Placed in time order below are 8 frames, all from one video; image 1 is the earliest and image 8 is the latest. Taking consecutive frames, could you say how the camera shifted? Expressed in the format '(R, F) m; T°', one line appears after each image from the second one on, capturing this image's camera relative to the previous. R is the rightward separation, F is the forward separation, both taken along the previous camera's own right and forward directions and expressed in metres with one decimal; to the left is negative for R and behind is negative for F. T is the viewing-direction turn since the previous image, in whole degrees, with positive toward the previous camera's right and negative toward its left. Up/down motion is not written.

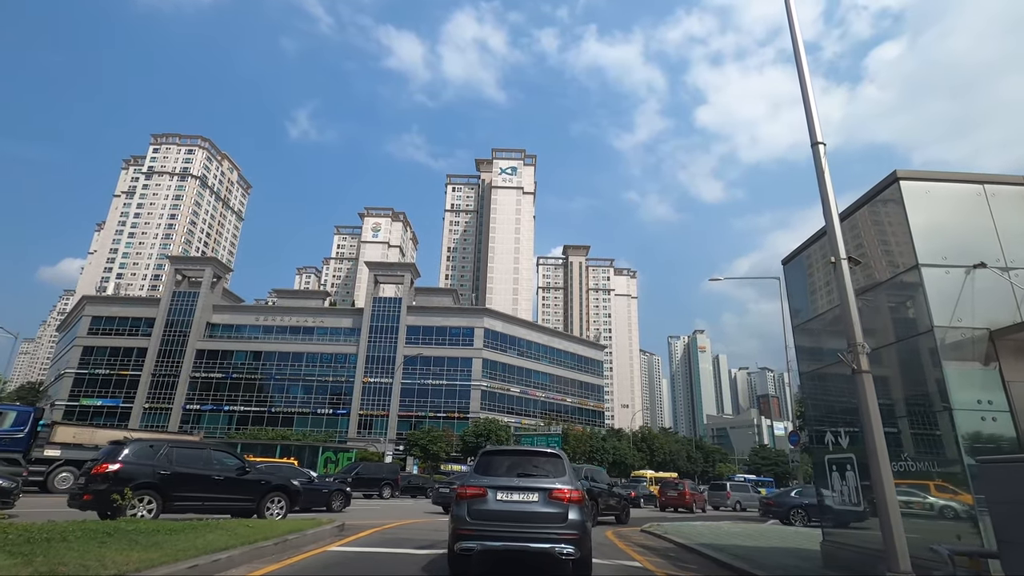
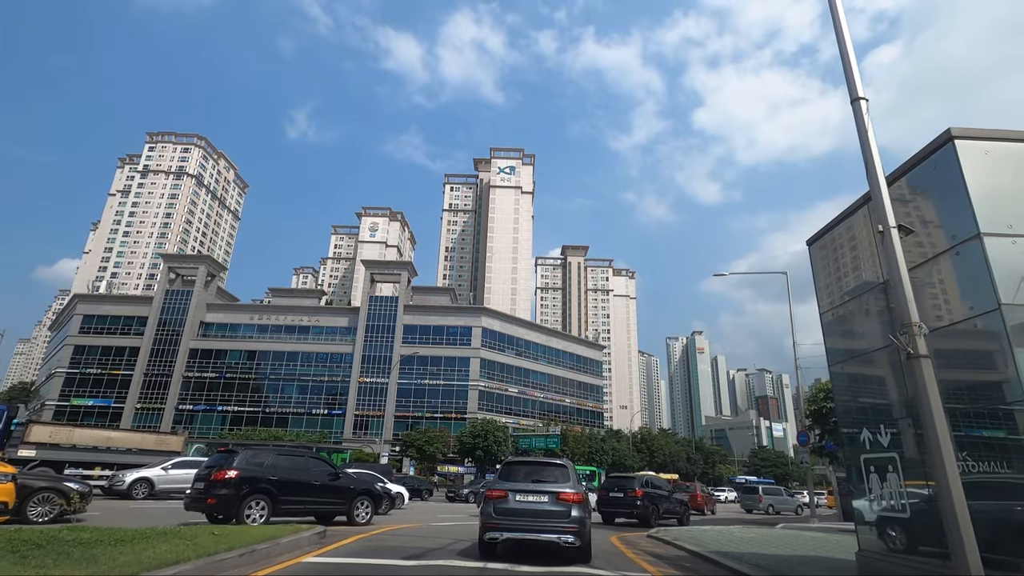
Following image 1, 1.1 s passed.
(0.0, +0.8) m; 0°
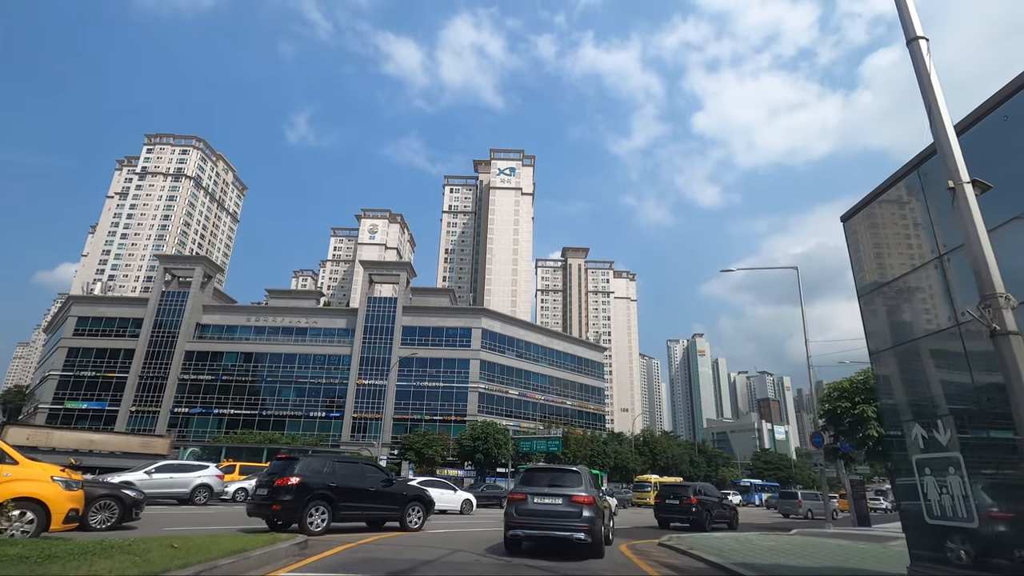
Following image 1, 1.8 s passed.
(0.0, +0.8) m; 0°
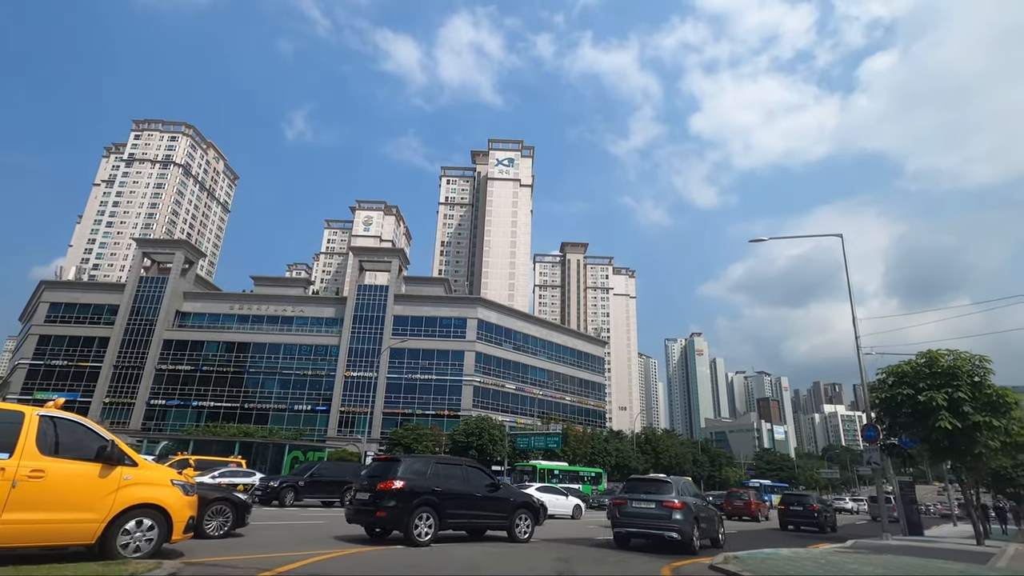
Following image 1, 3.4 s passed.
(0.0, +3.1) m; 0°
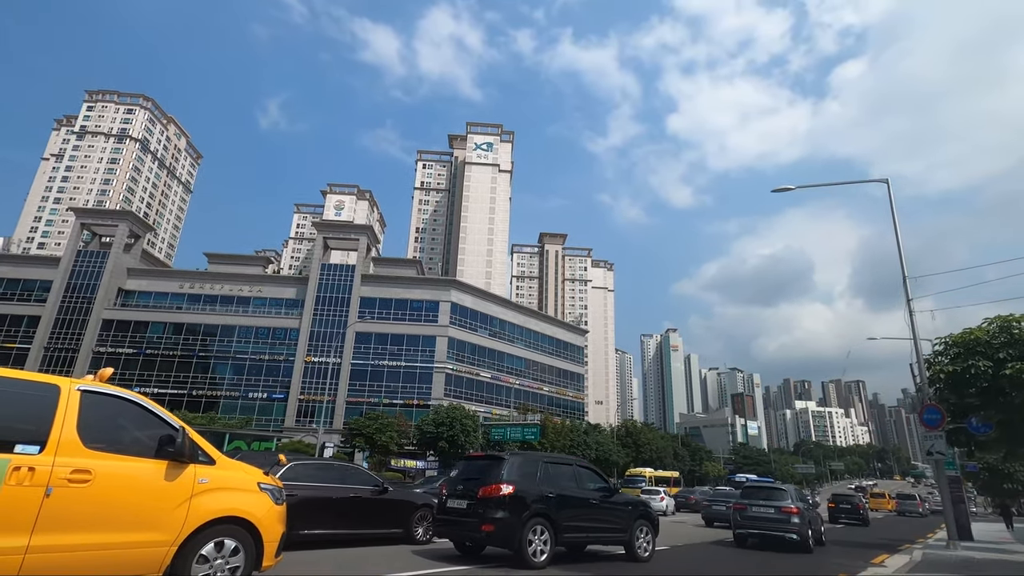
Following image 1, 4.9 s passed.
(0.0, +3.7) m; +2°
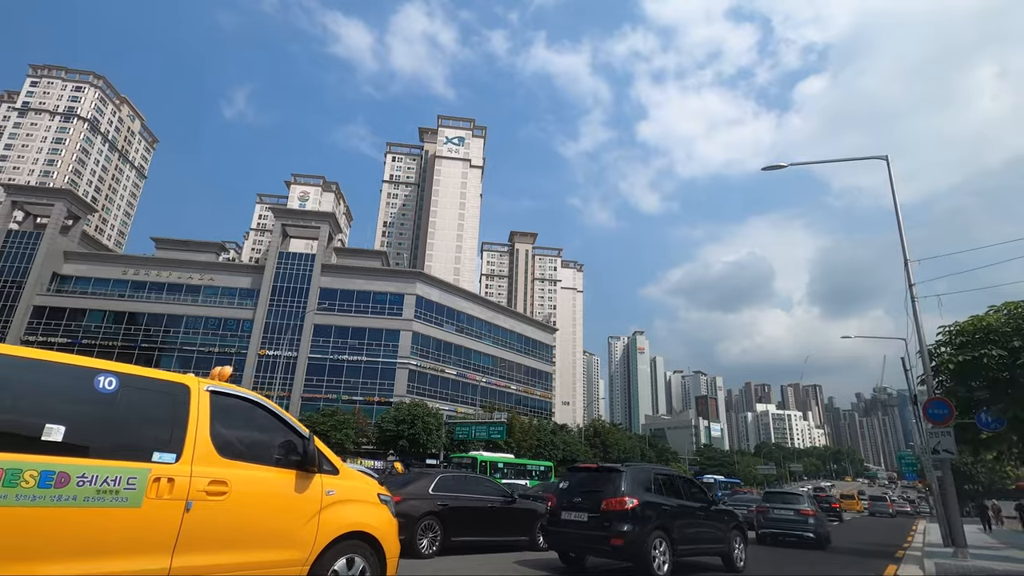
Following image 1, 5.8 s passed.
(+0.1, +1.8) m; +3°
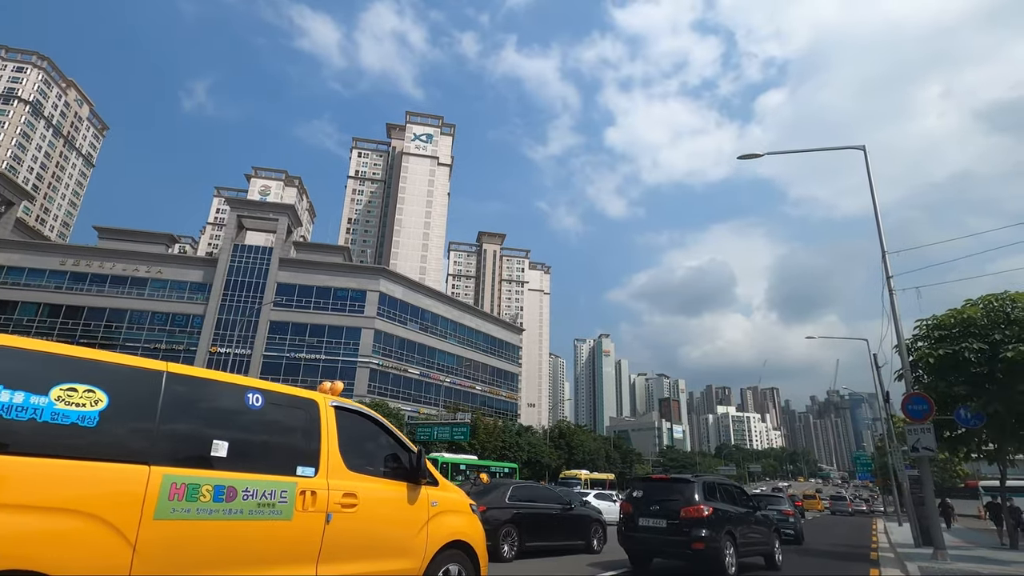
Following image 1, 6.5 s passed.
(+0.1, +1.0) m; +3°
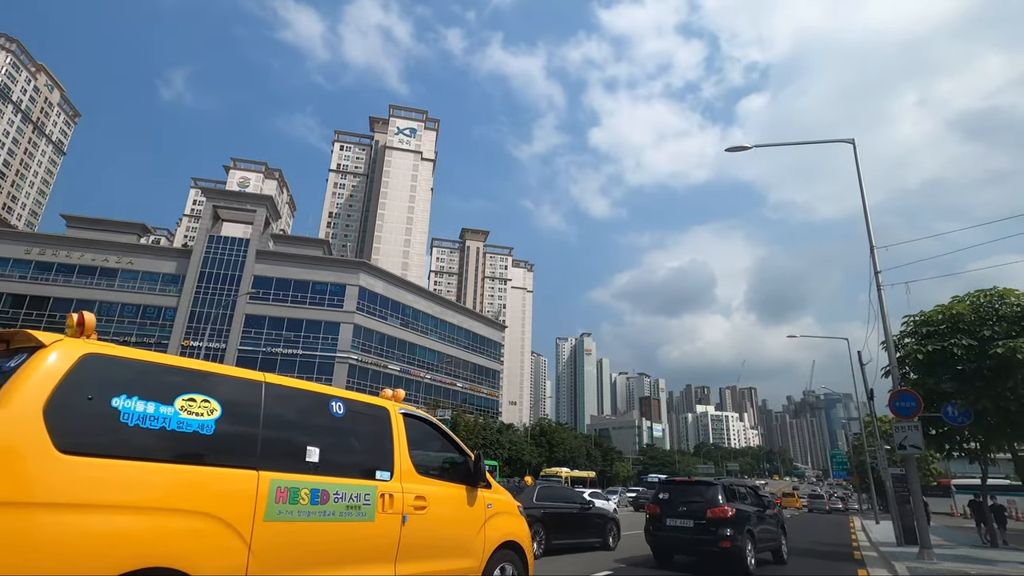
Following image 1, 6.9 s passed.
(0.0, +0.5) m; +2°
